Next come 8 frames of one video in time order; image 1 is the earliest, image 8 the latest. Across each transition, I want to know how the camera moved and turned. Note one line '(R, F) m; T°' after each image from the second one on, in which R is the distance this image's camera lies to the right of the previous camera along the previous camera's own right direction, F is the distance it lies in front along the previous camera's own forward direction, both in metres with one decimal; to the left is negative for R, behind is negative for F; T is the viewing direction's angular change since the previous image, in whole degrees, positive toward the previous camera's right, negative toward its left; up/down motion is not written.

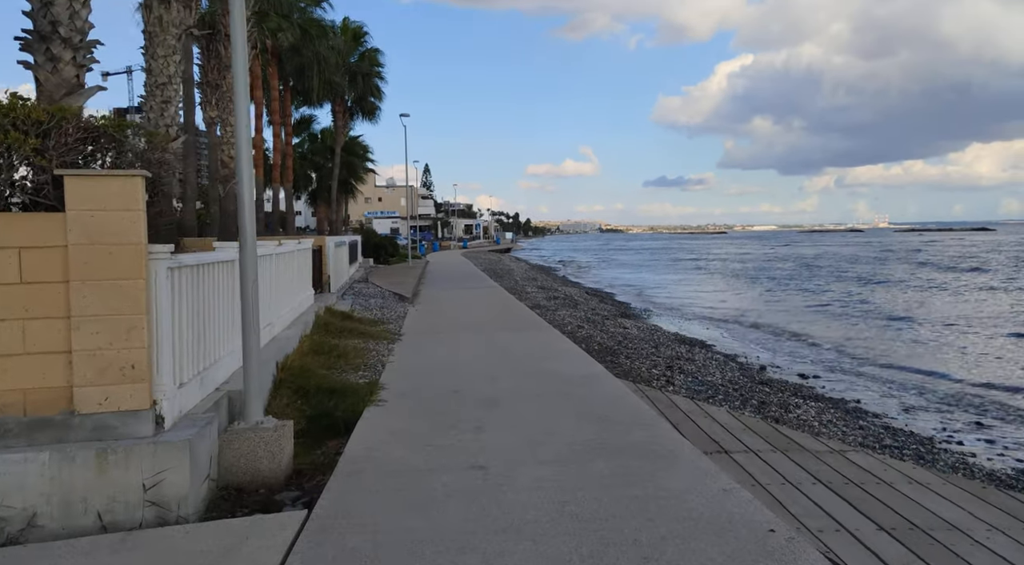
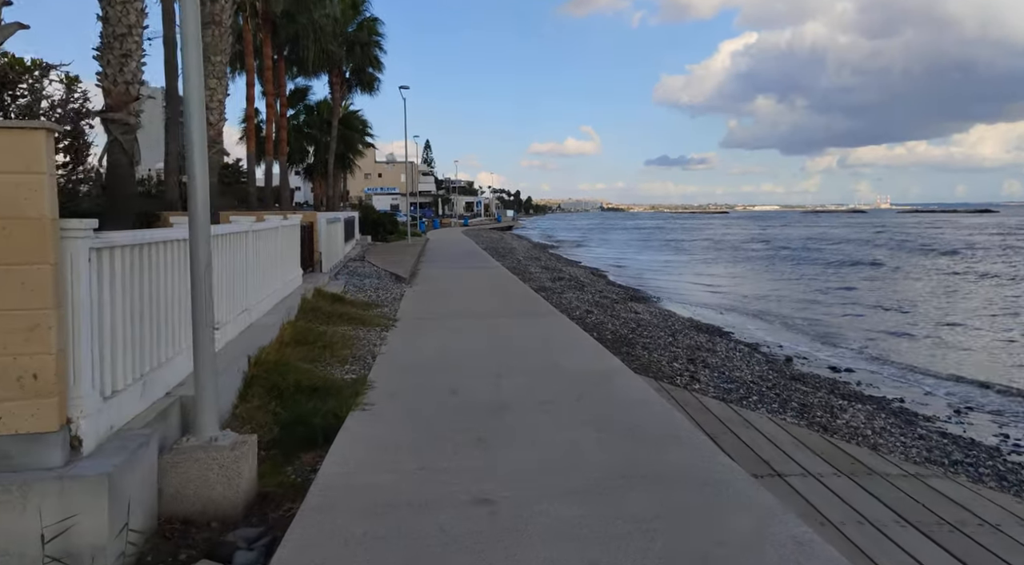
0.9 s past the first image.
(-0.1, +1.1) m; 0°
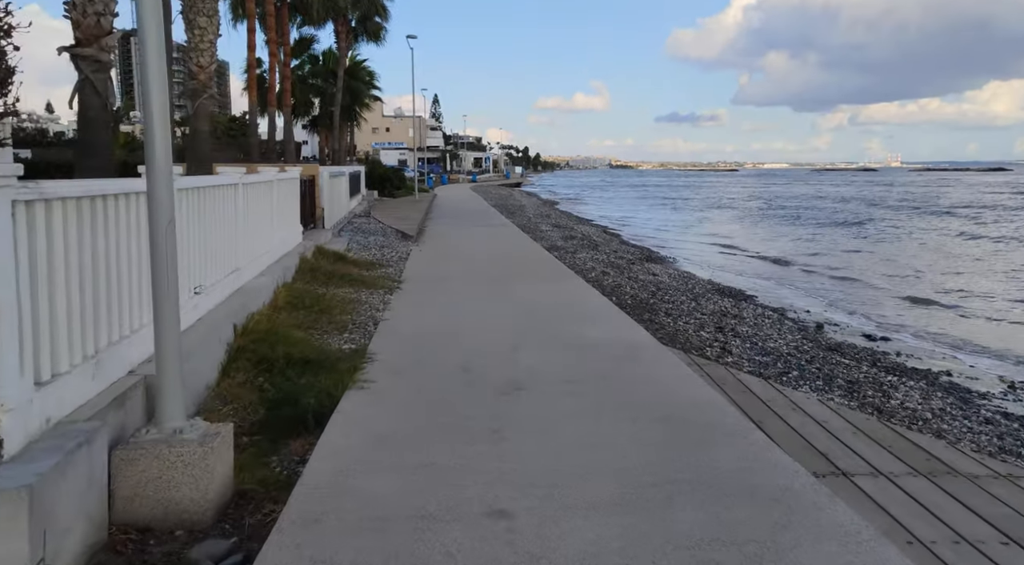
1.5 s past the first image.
(-0.1, +0.8) m; -1°
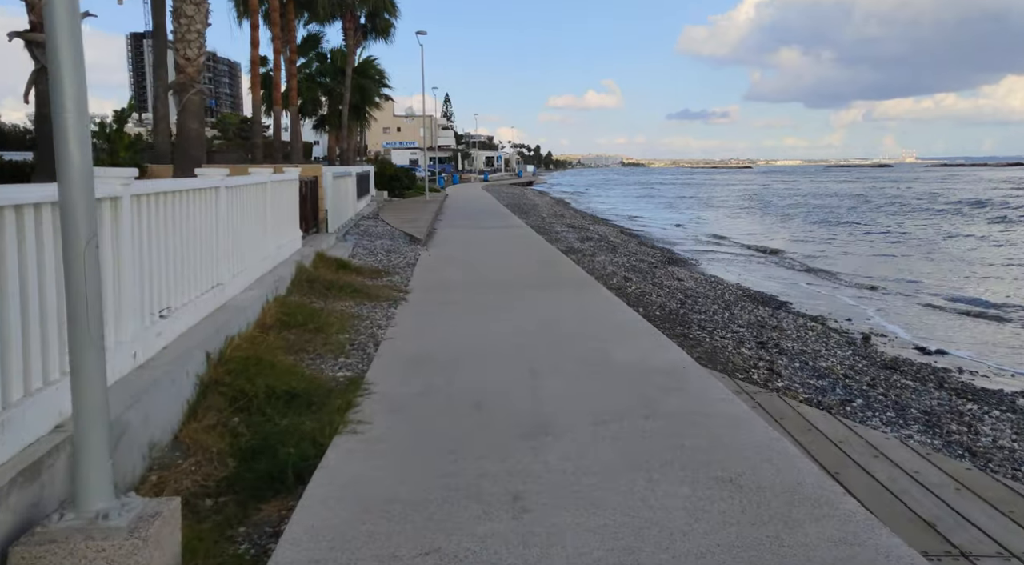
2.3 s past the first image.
(-0.1, +0.9) m; -1°
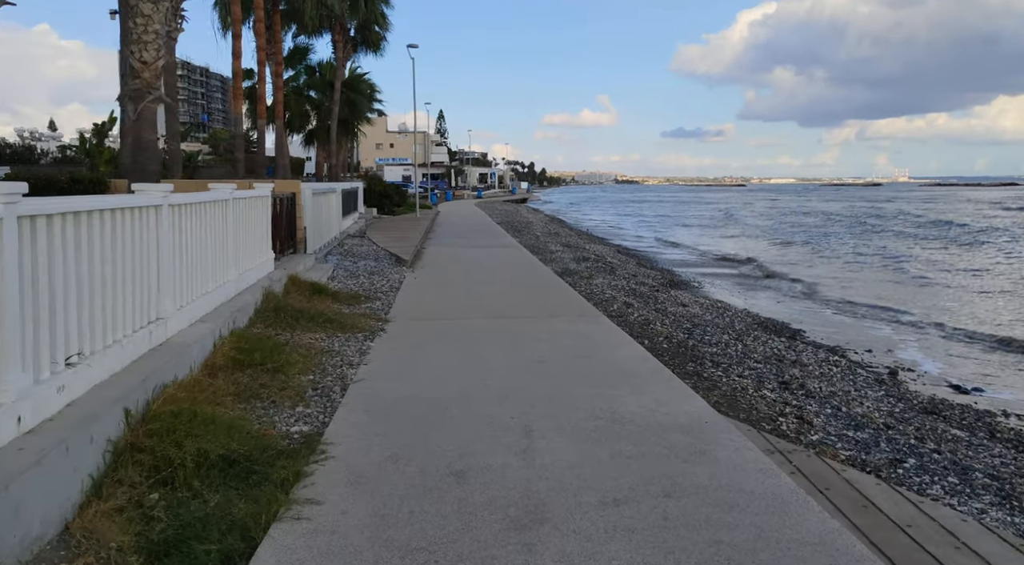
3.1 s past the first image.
(0.0, +0.9) m; +1°
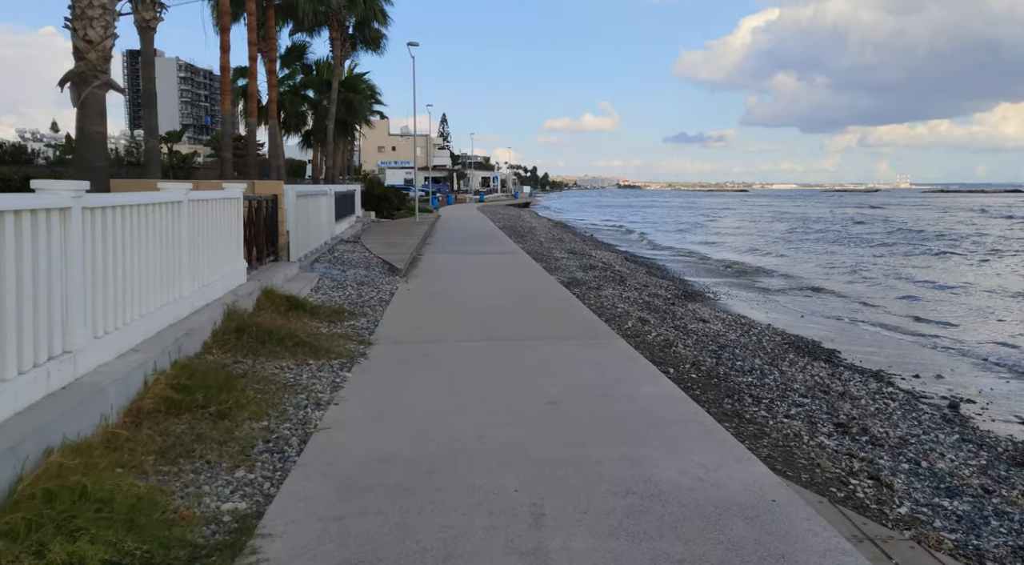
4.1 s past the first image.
(0.0, +1.2) m; 0°
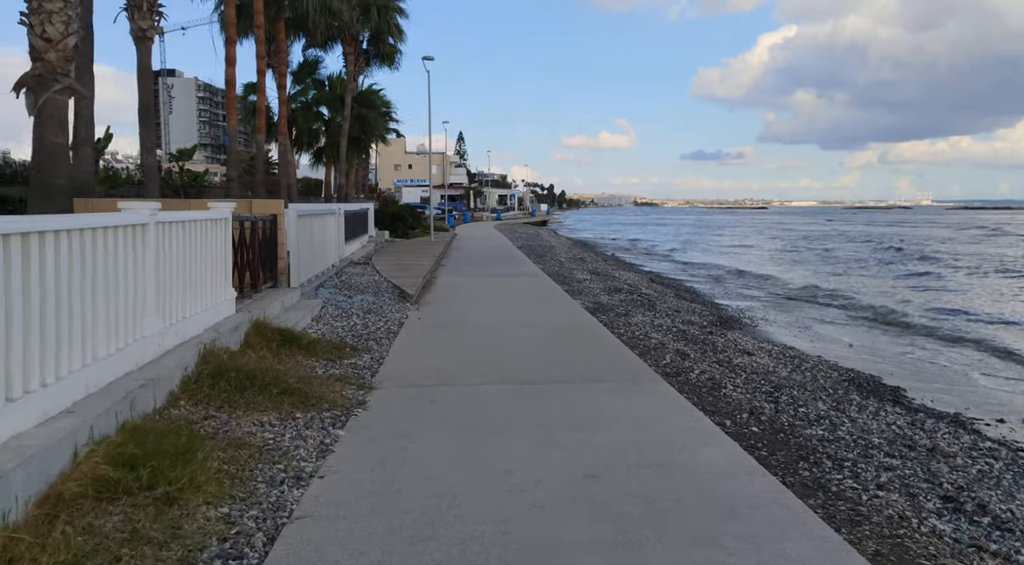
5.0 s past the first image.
(-0.1, +1.1) m; -1°
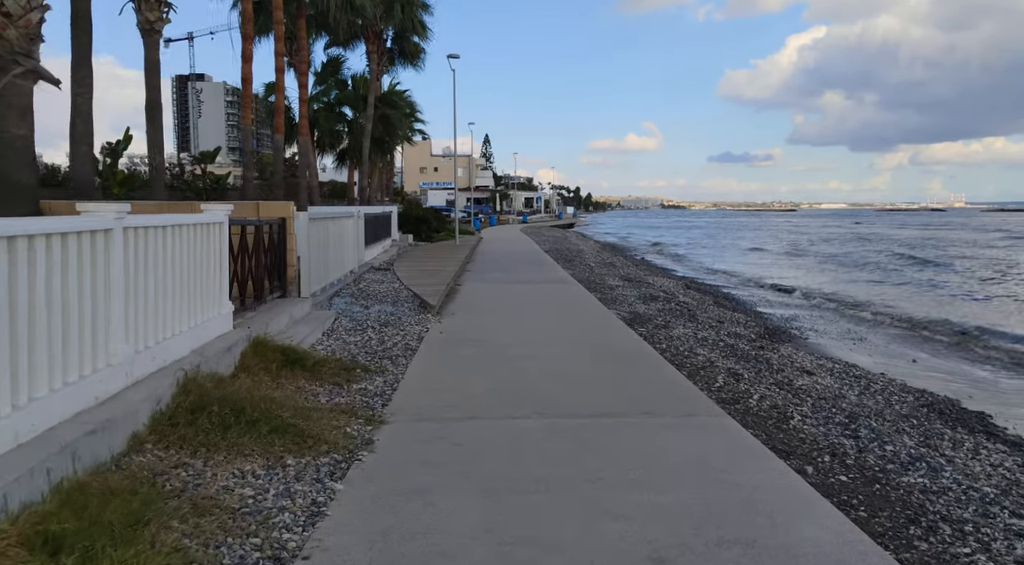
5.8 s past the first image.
(-0.1, +1.0) m; -2°
